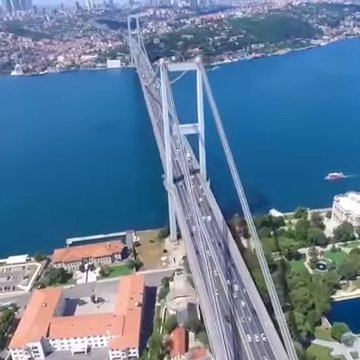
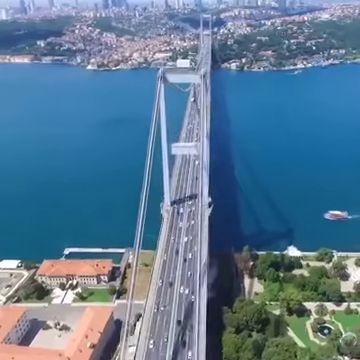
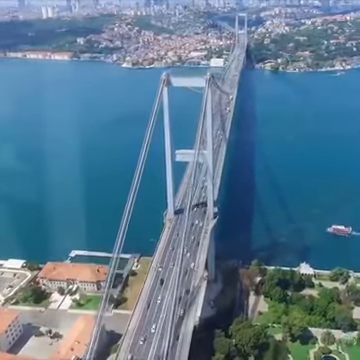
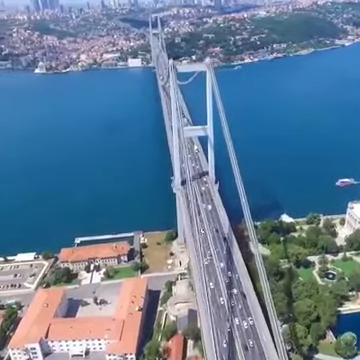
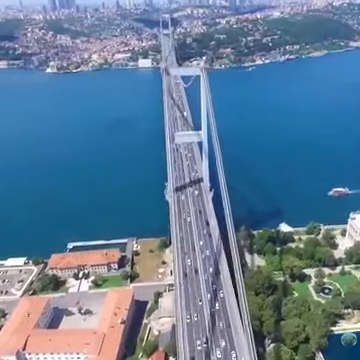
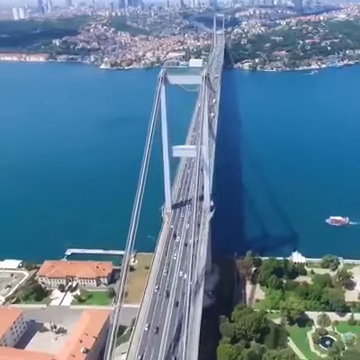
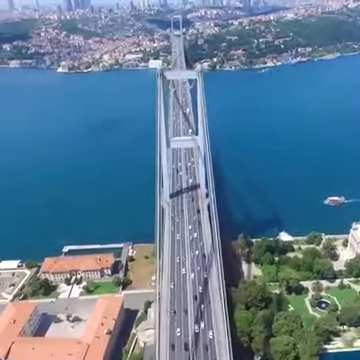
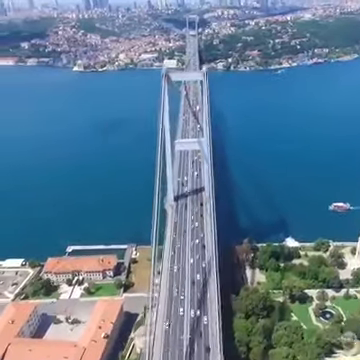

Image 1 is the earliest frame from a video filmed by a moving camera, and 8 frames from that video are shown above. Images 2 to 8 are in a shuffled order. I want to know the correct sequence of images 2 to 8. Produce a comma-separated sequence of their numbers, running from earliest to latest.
4, 5, 7, 8, 2, 6, 3
